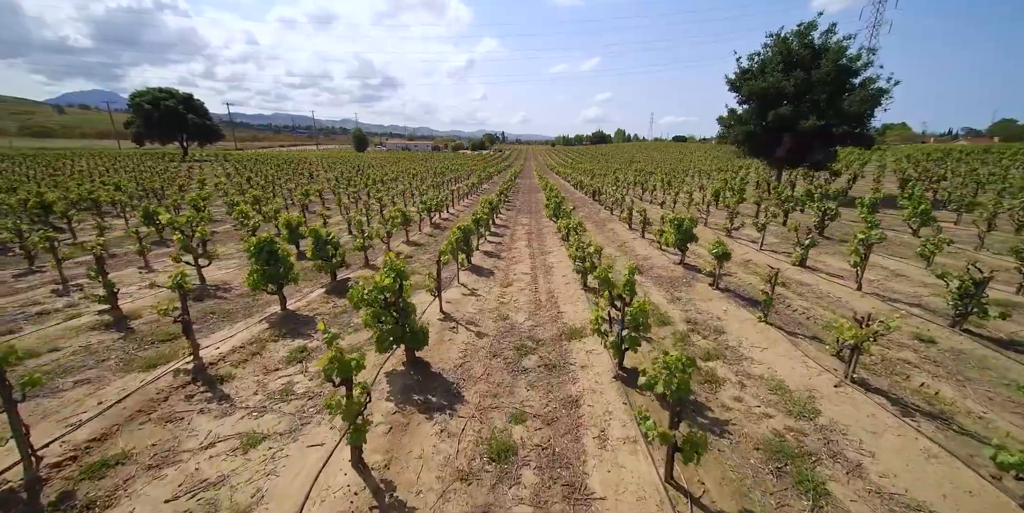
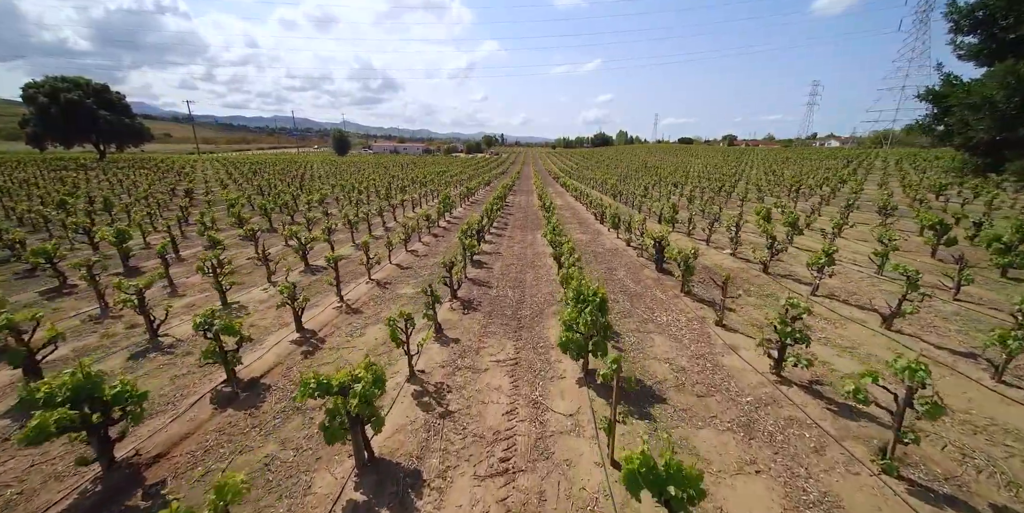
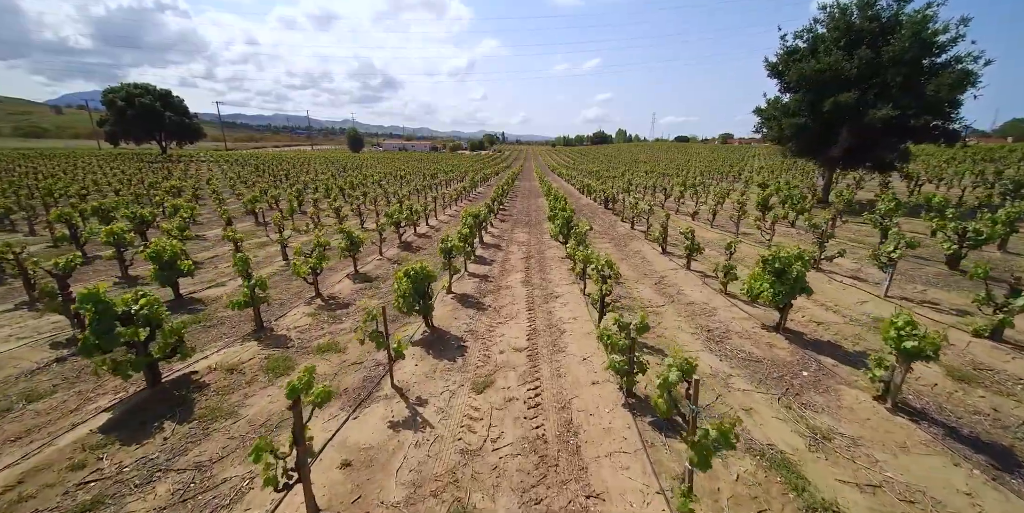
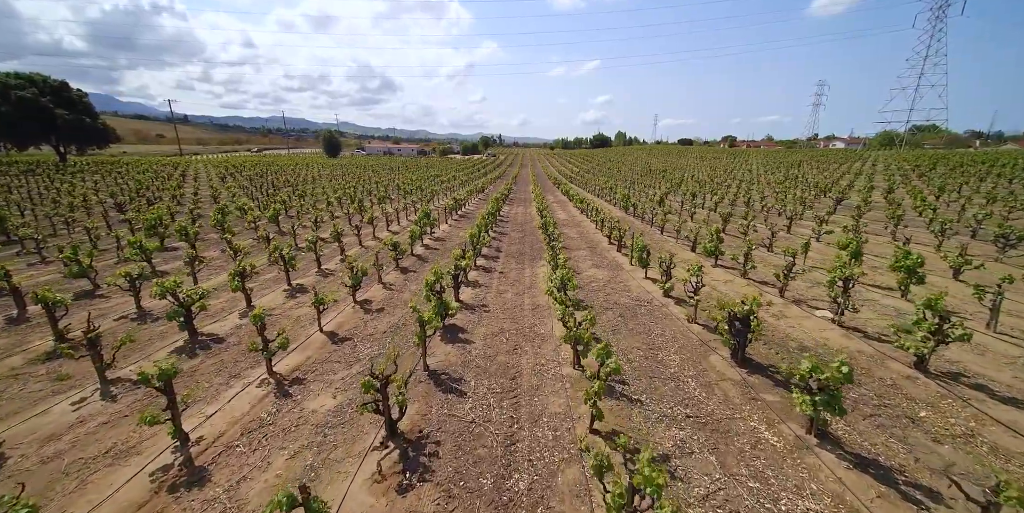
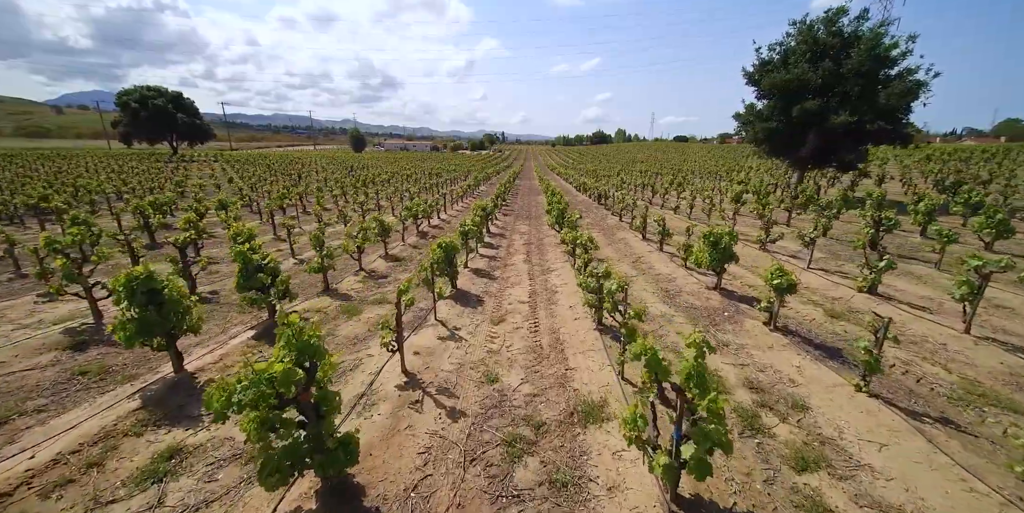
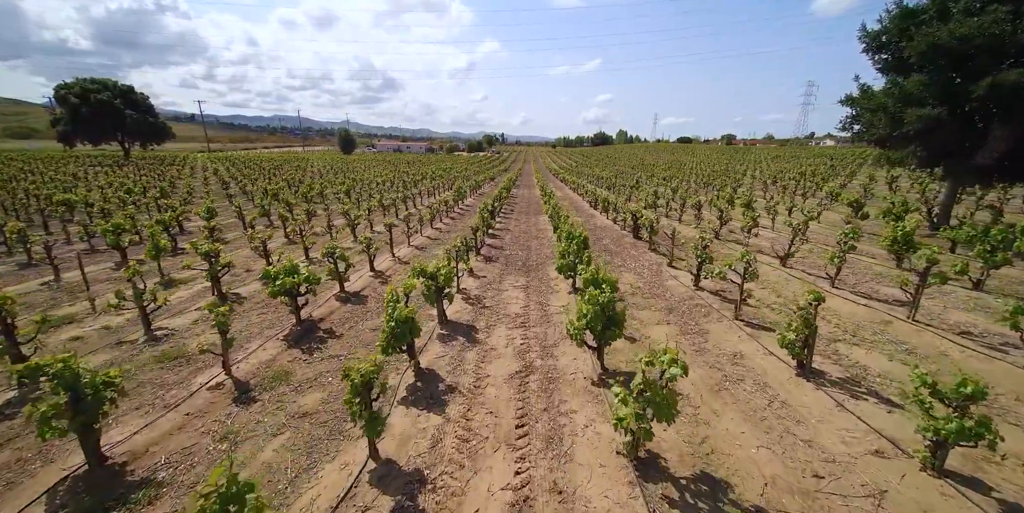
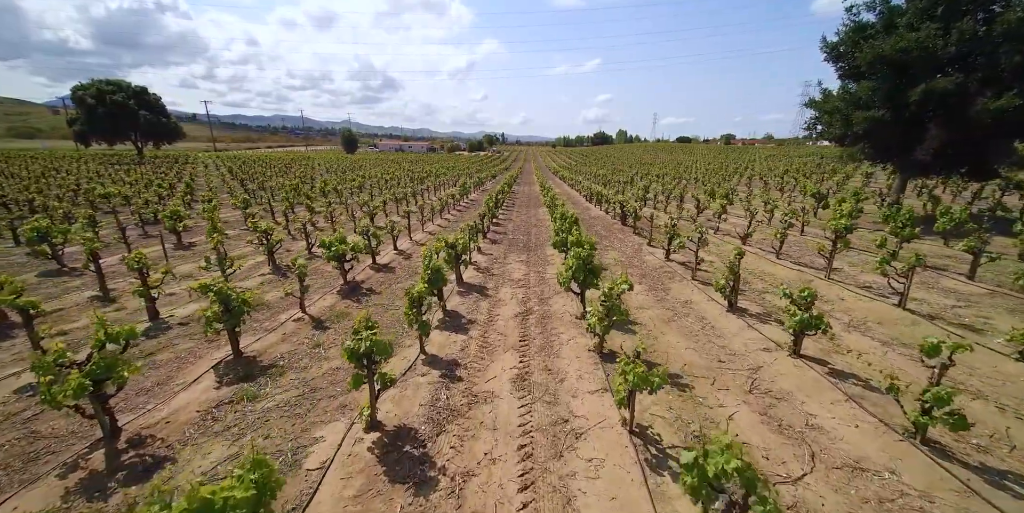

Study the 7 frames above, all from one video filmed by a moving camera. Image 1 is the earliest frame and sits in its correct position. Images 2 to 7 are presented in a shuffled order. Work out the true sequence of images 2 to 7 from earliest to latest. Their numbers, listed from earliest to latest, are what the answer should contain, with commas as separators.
5, 3, 7, 6, 2, 4
